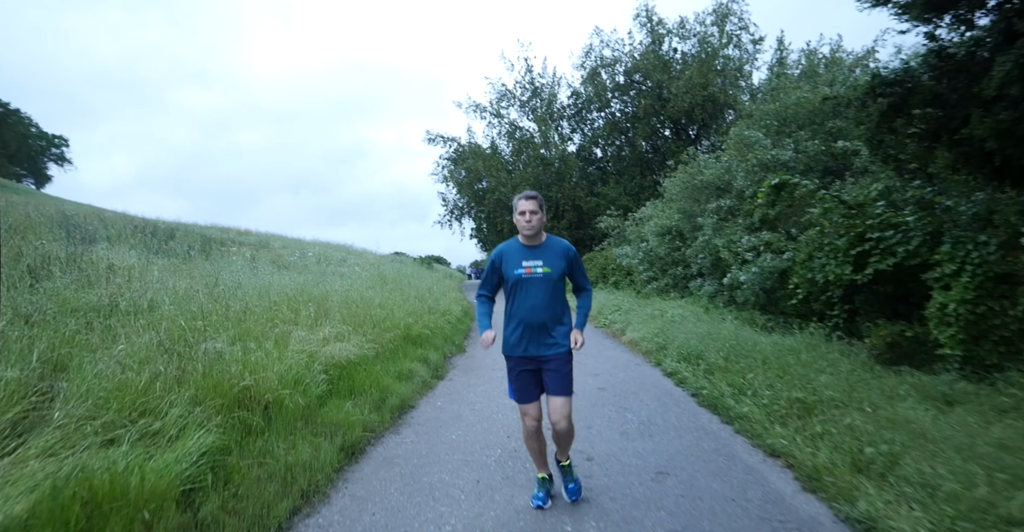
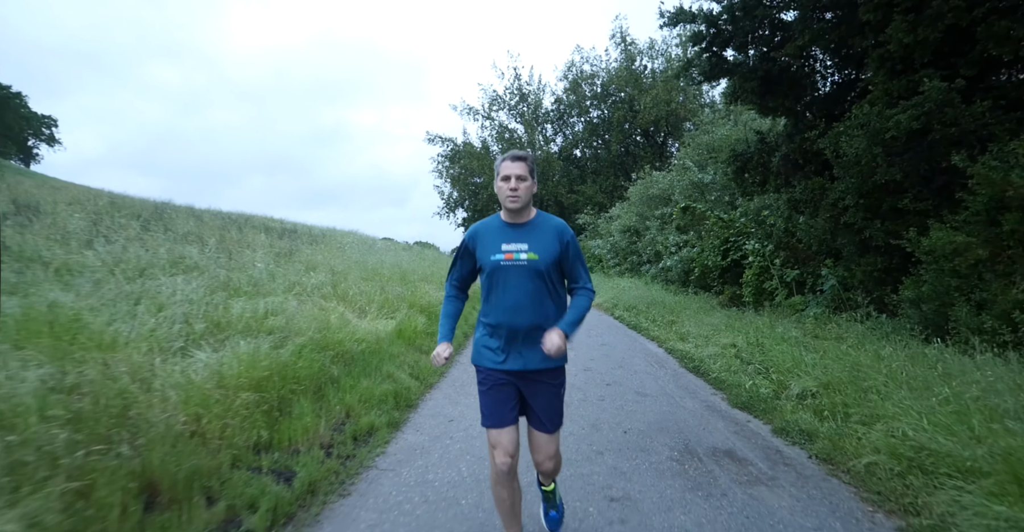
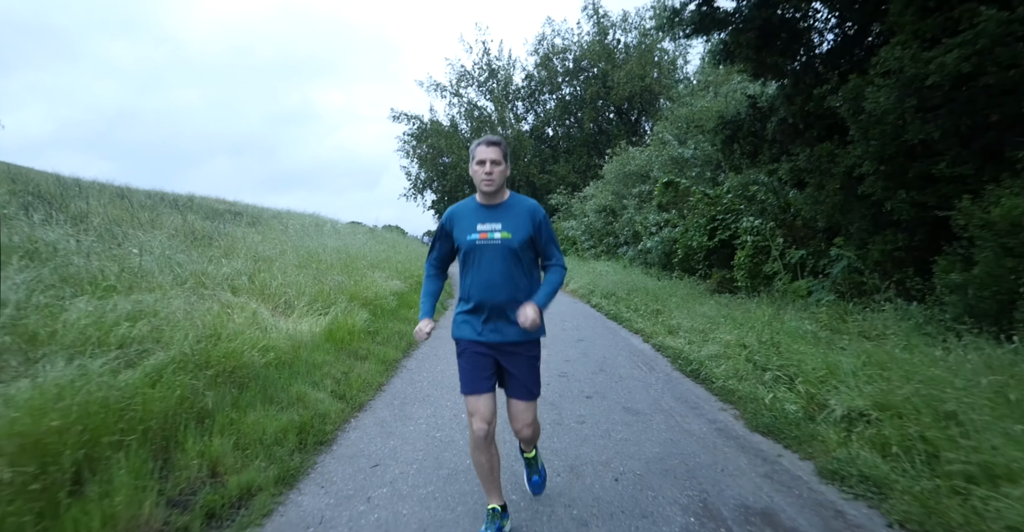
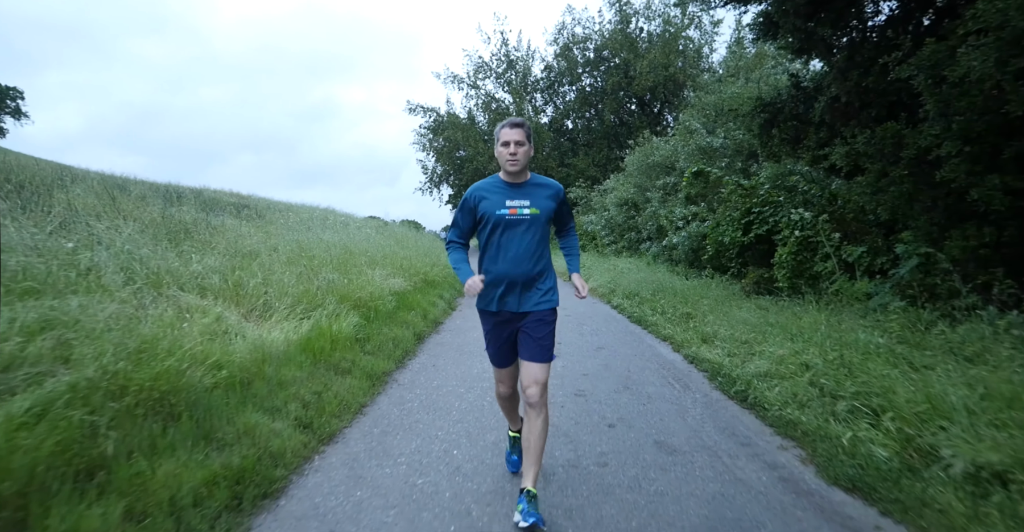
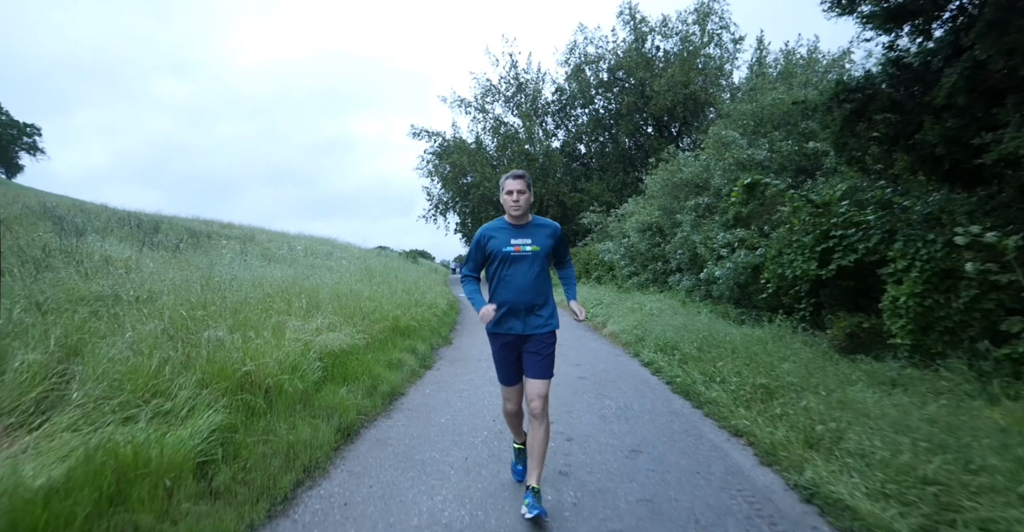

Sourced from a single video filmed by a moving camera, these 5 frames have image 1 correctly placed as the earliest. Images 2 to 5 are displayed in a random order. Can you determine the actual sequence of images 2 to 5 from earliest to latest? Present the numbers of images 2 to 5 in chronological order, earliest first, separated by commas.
5, 4, 3, 2
